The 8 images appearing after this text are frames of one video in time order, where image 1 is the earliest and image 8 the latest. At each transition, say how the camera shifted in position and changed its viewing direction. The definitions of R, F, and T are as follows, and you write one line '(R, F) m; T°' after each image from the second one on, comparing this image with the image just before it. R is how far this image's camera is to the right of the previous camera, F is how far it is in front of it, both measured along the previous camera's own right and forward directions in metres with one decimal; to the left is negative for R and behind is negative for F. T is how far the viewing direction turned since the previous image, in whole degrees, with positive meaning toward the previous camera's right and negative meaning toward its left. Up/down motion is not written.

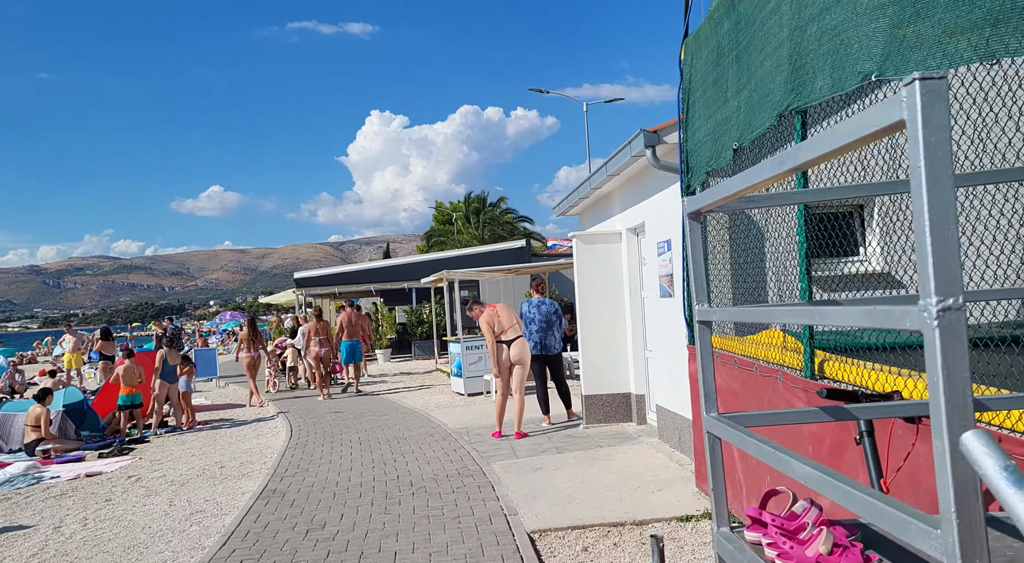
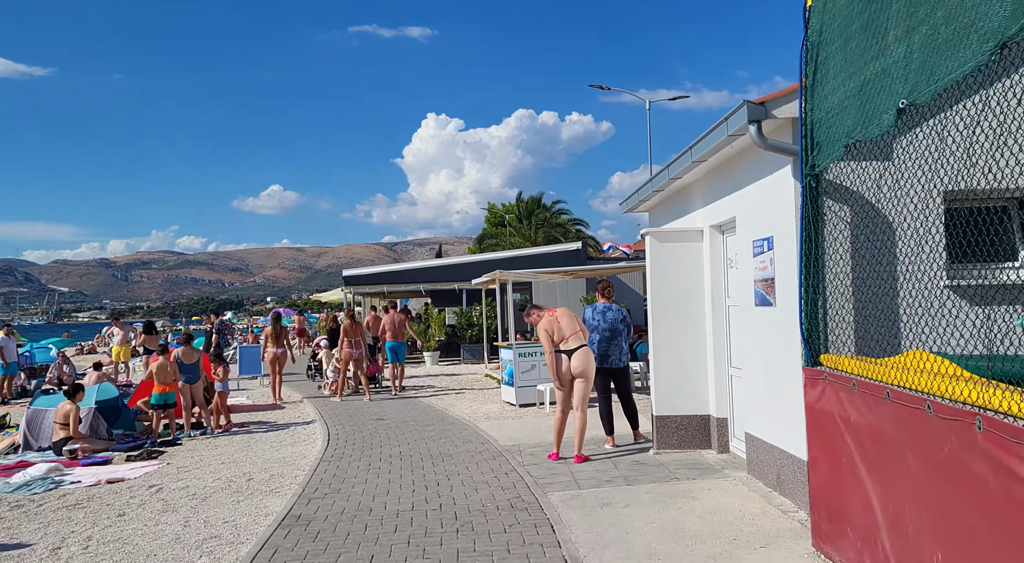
(-0.1, +1.1) m; -3°
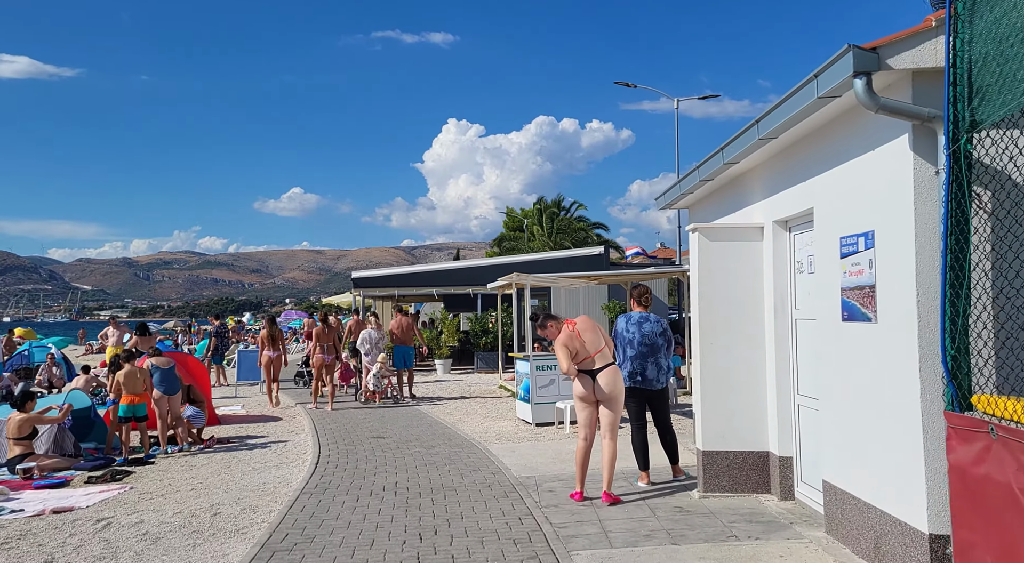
(0.0, +1.5) m; -1°
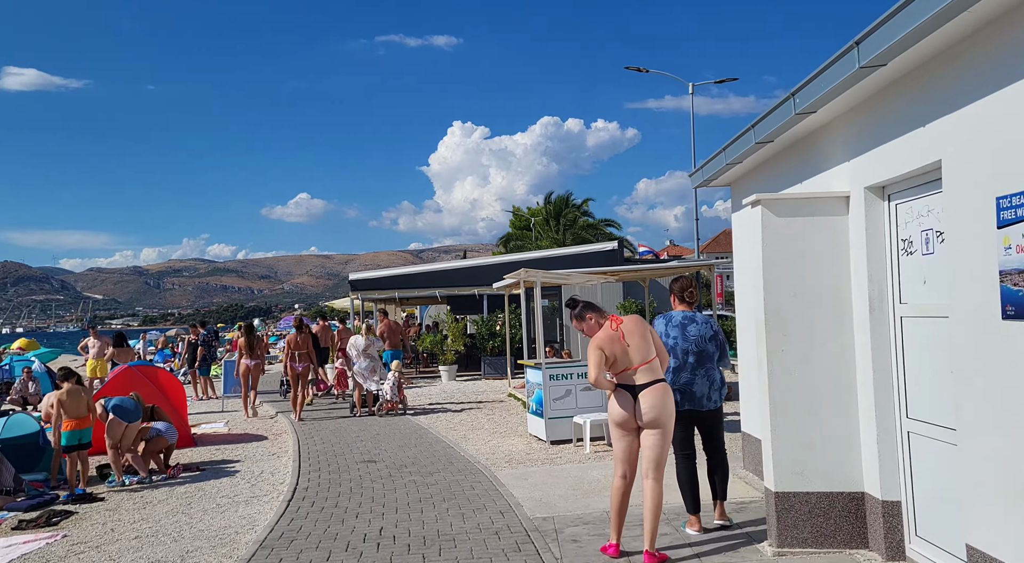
(0.0, +1.7) m; -1°
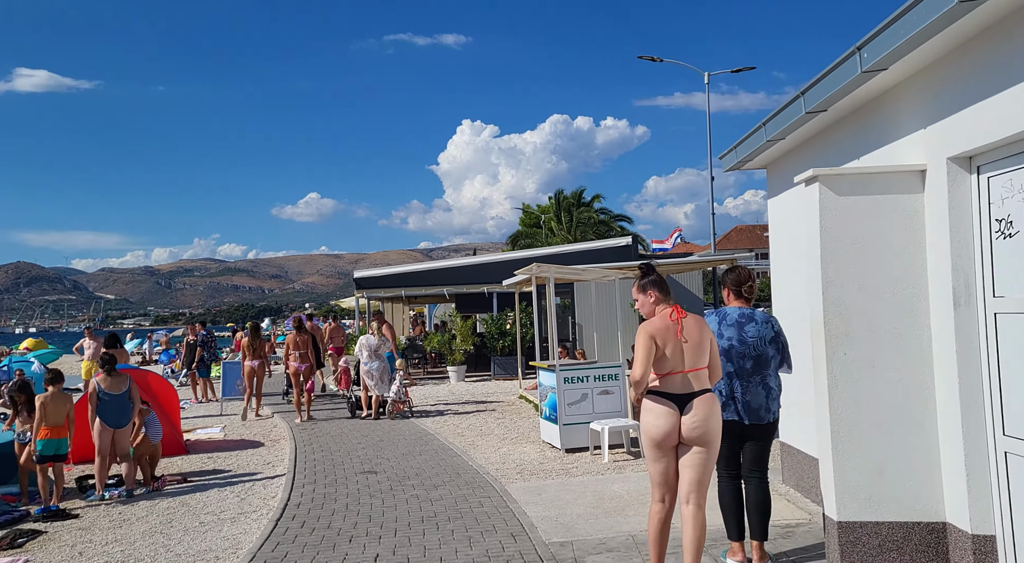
(0.0, +0.8) m; -1°
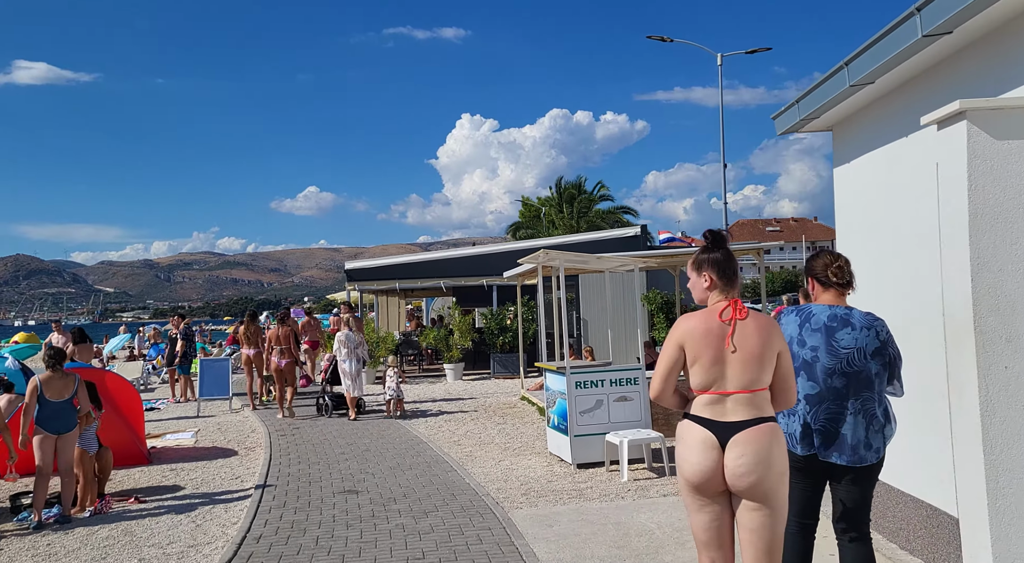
(-0.1, +1.4) m; 0°
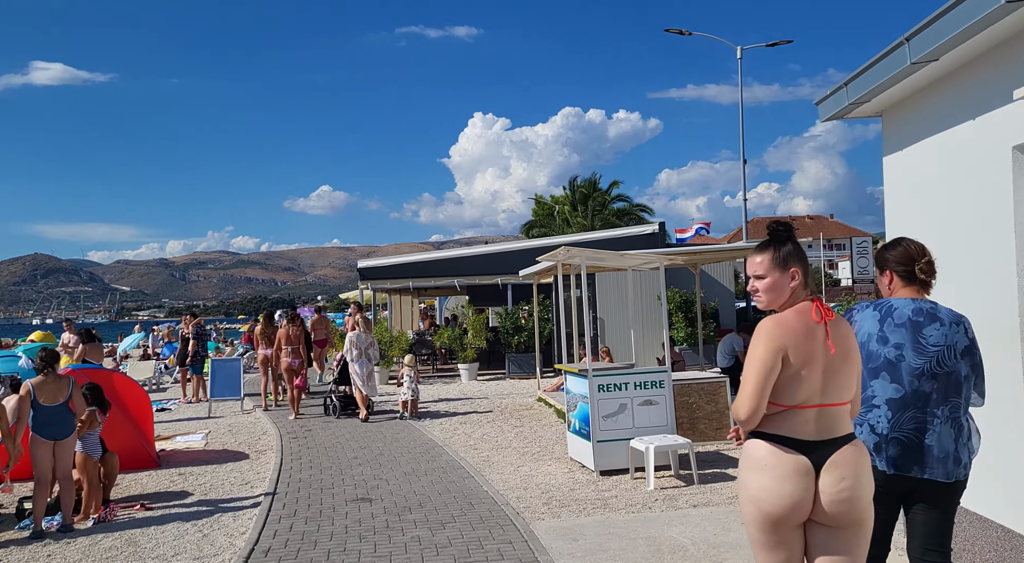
(-0.1, +0.4) m; -1°
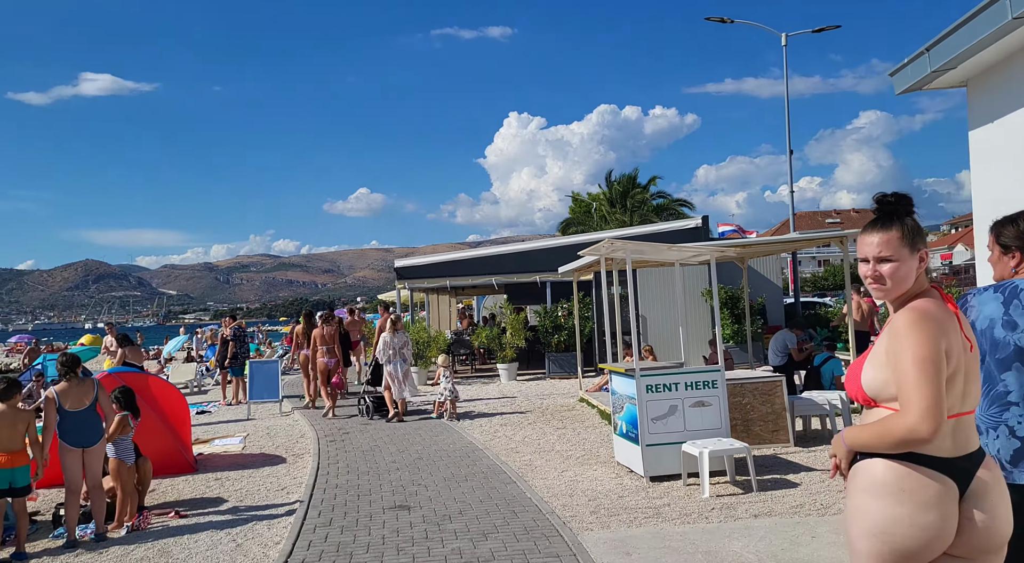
(0.0, +0.4) m; -2°
